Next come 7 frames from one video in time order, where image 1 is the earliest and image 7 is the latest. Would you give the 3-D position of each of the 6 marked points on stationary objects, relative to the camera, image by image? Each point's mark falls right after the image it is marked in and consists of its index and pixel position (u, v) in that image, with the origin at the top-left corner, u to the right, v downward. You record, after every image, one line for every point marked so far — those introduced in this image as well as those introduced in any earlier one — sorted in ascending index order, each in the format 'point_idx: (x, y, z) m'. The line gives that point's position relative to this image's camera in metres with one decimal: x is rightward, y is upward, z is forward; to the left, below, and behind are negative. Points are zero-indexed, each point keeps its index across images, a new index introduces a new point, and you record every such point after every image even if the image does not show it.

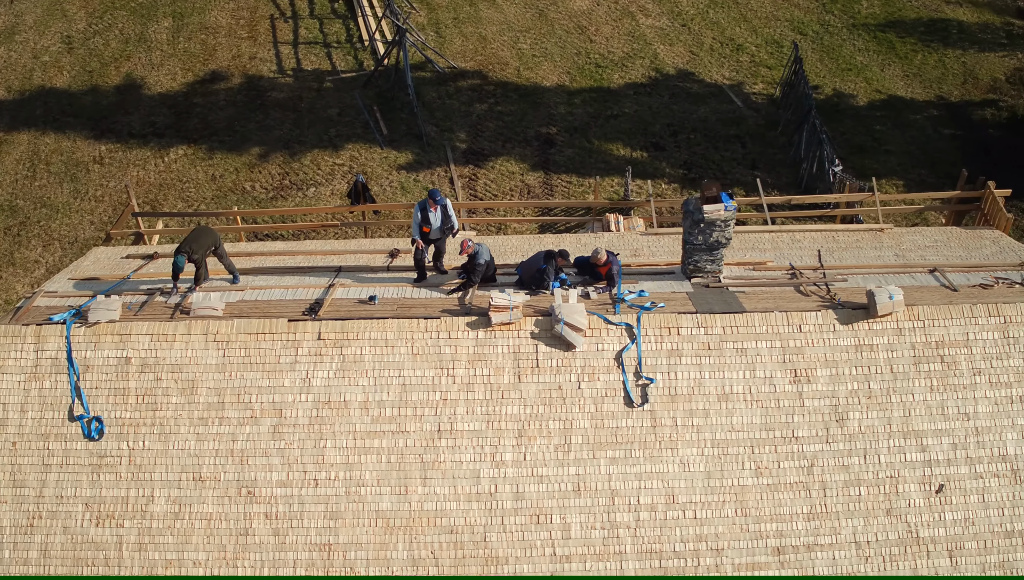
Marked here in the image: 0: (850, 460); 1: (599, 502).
0: (+3.8, -1.9, +14.4) m
1: (+1.0, -2.3, +14.2) m
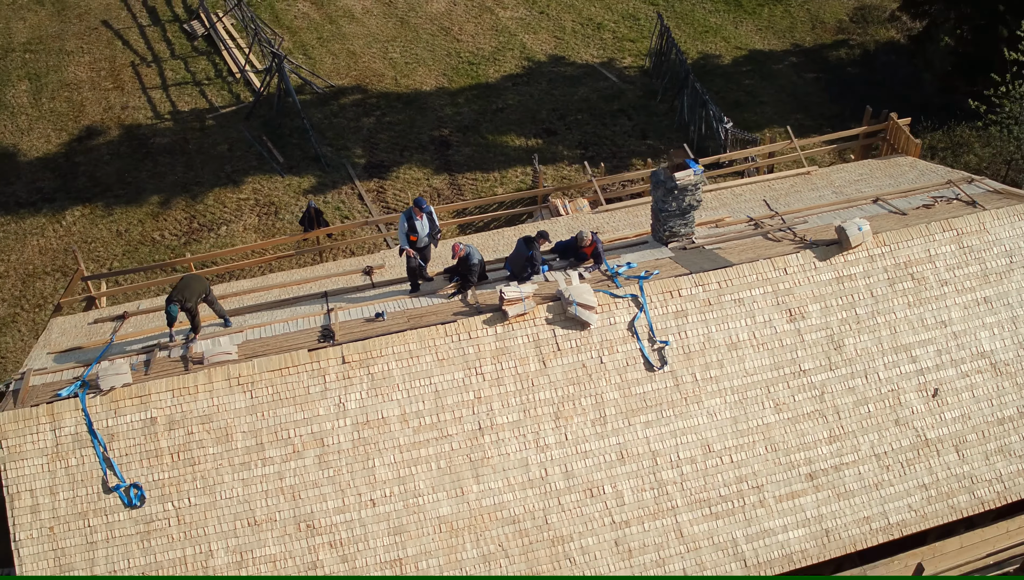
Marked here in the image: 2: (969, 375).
0: (+4.2, -1.1, +15.6) m
1: (+1.6, -2.0, +15.0) m
2: (+5.6, -1.1, +15.8) m
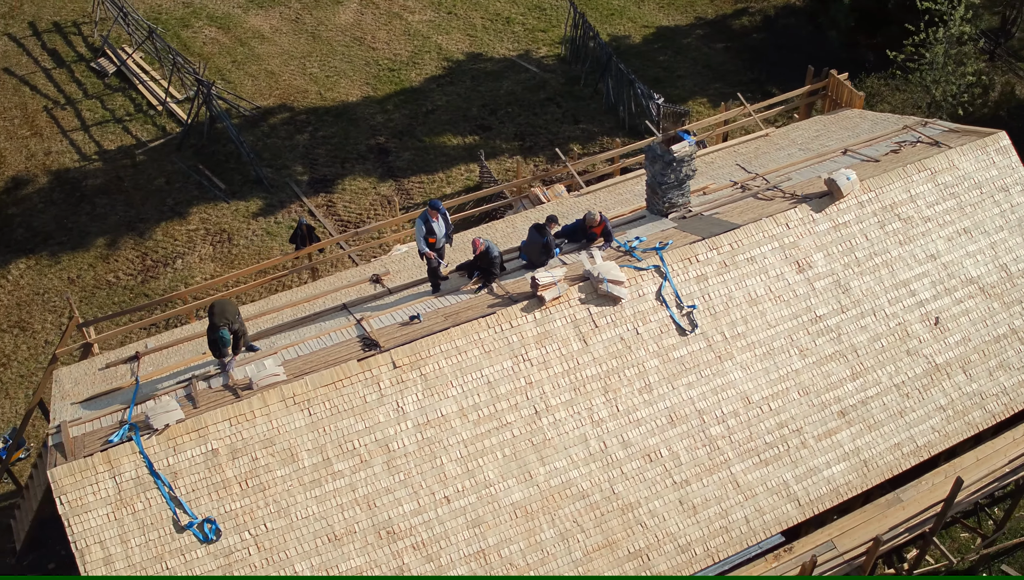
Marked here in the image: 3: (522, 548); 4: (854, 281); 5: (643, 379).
0: (+4.6, -0.4, +16.6) m
1: (+2.2, -1.6, +15.7) m
2: (+6.0, -0.1, +17.0) m
3: (+0.1, -3.0, +14.8) m
4: (+4.5, +0.1, +16.8) m
5: (+1.6, -1.1, +15.7) m
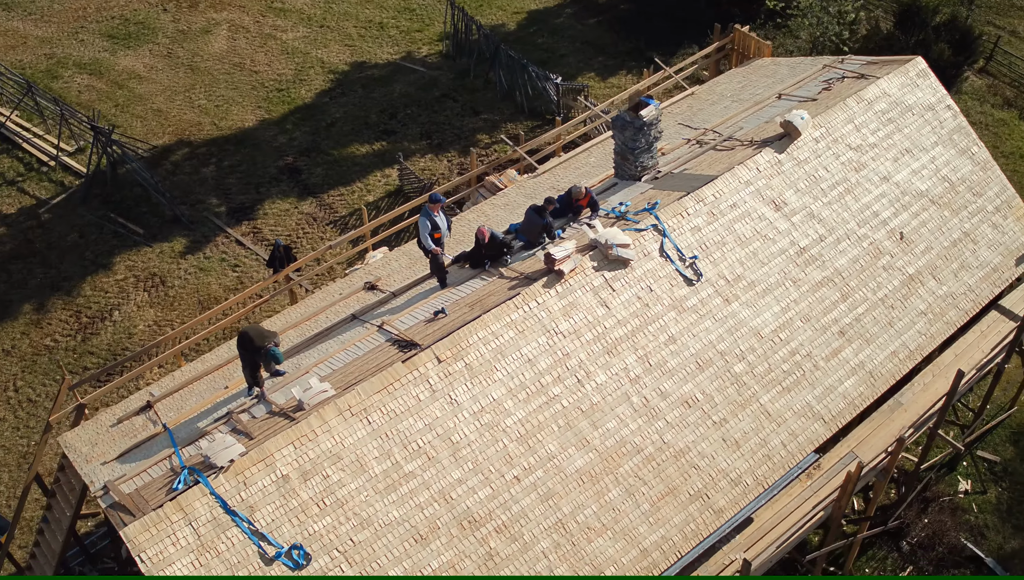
0: (+4.6, +0.6, +17.8) m
1: (+2.7, -1.0, +16.5) m
2: (+5.9, +1.1, +18.4) m
3: (+1.0, -2.6, +15.3) m
4: (+4.4, +1.1, +18.0) m
5: (+2.0, -0.5, +16.5) m
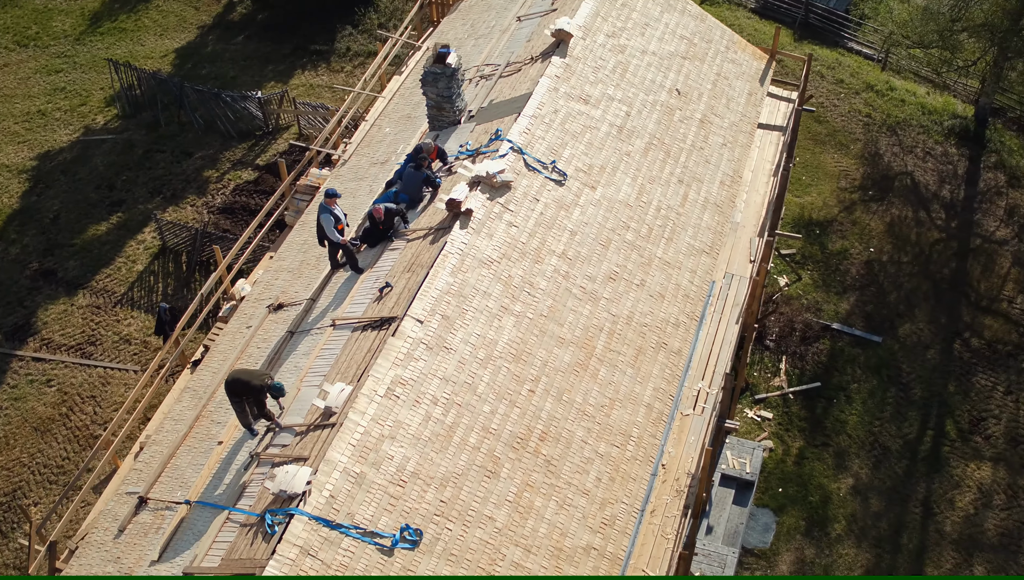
0: (+2.1, +2.8, +20.3) m
1: (+1.5, +0.7, +18.5) m
2: (+2.8, +3.7, +21.3) m
3: (+1.1, -1.3, +16.9) m
4: (+1.7, +3.2, +20.4) m
5: (+0.8, +0.9, +18.2) m
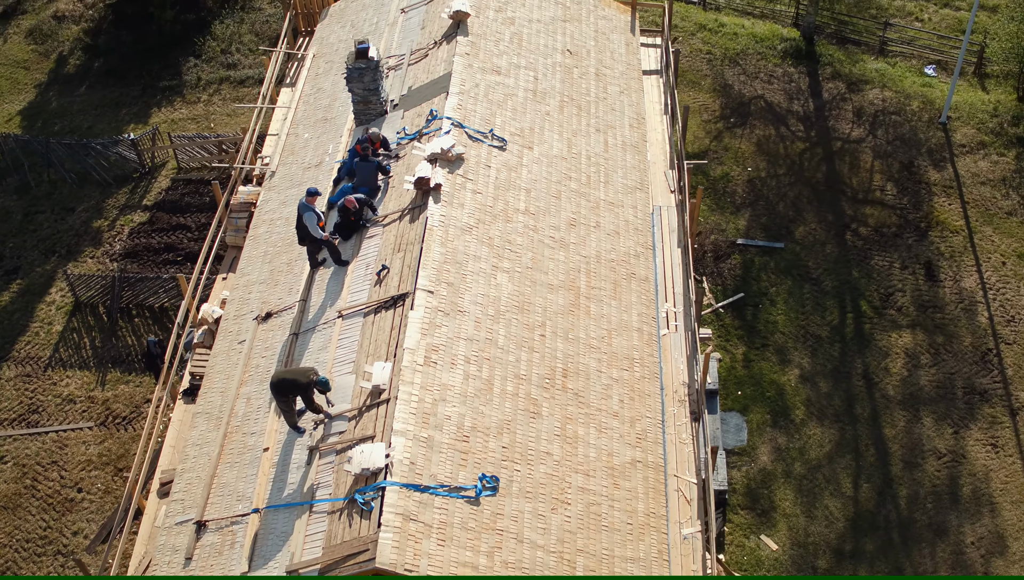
0: (+0.6, +3.6, +21.6) m
1: (+0.8, +1.5, +19.8) m
2: (+0.9, +4.6, +22.7) m
3: (+1.2, -0.5, +18.1) m
4: (+0.1, +3.9, +21.6) m
5: (+0.1, +1.5, +19.3) m
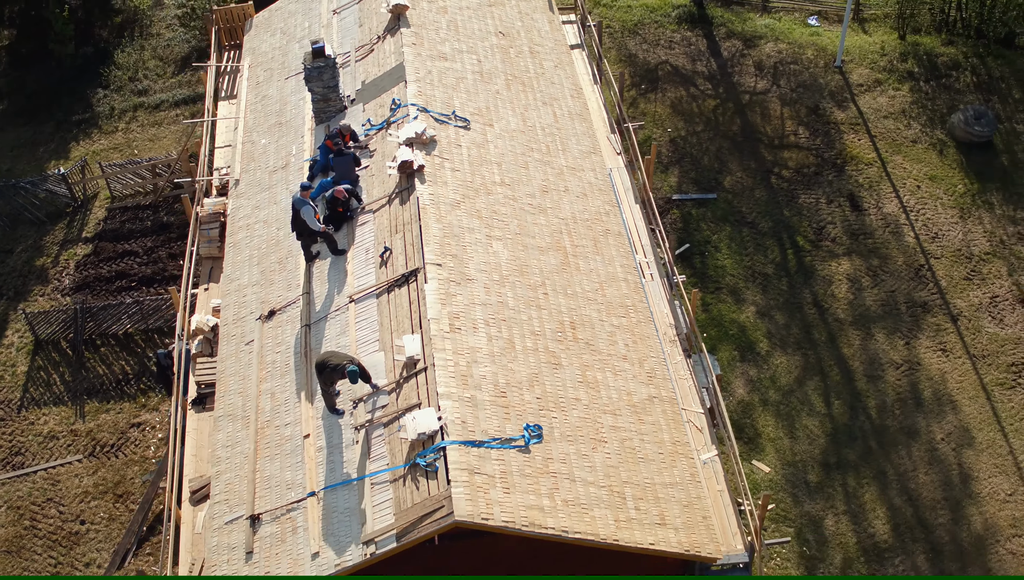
0: (-0.4, +4.1, +22.5) m
1: (+0.3, +2.1, +20.7) m
2: (-0.4, +5.1, +23.6) m
3: (+1.1, +0.2, +19.1) m
4: (-0.9, +4.3, +22.4) m
5: (-0.3, +2.0, +20.1) m
